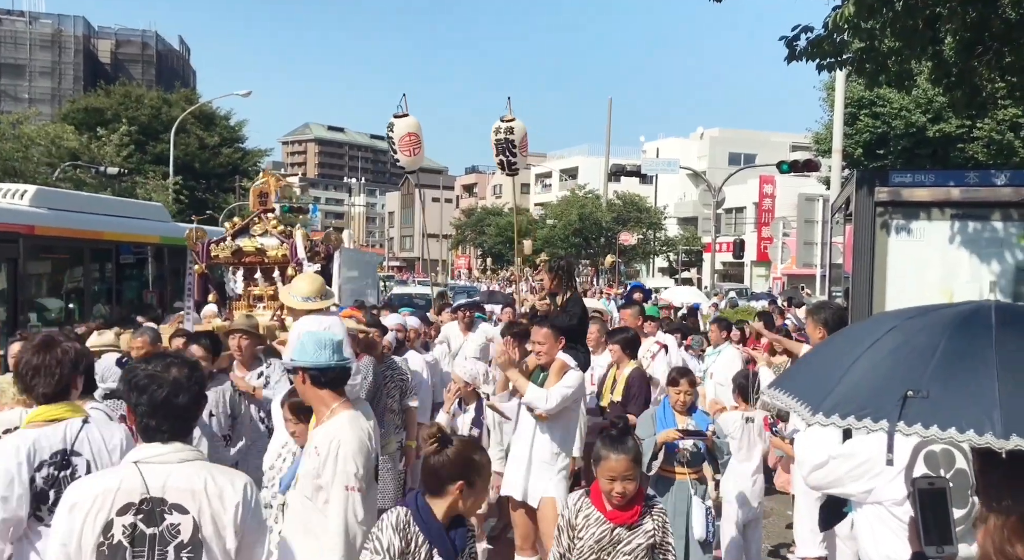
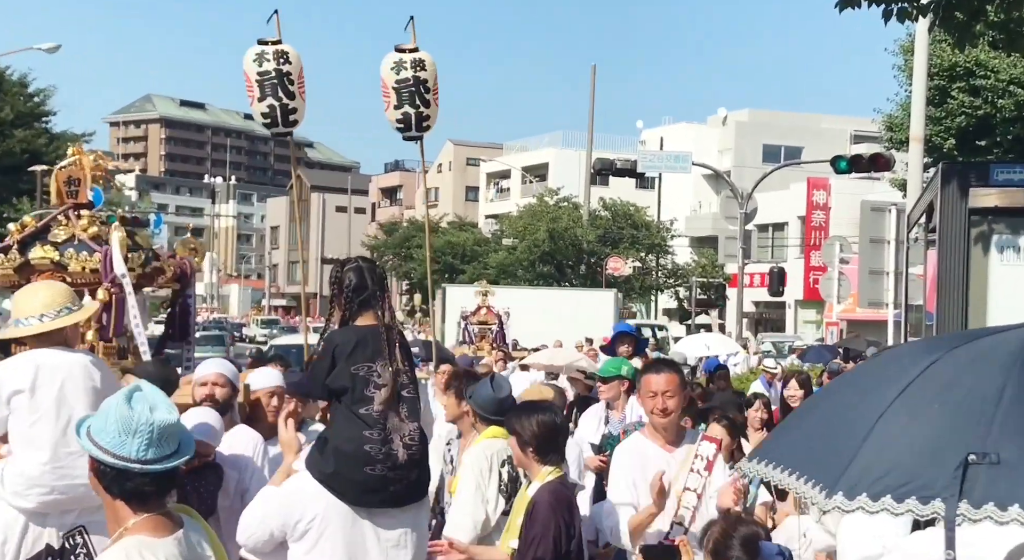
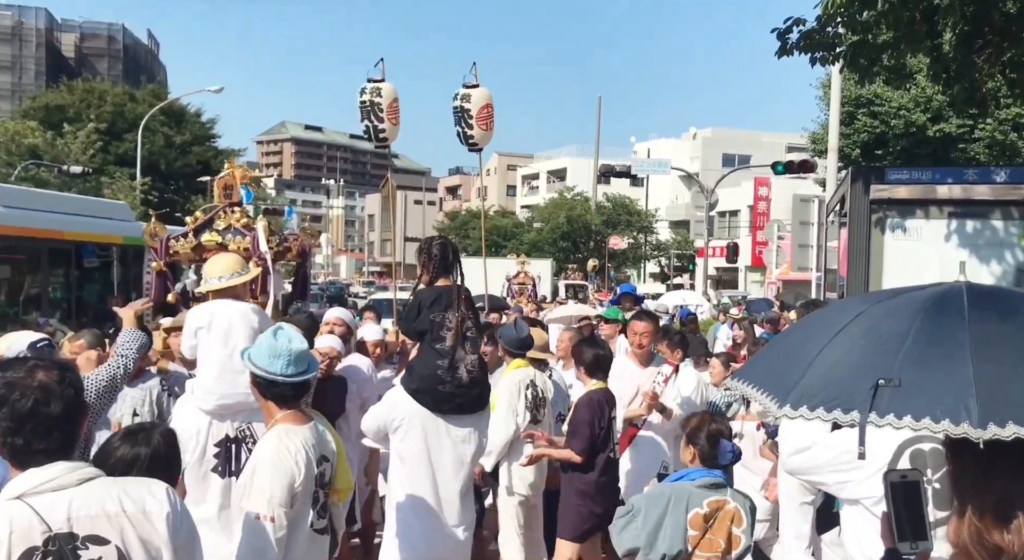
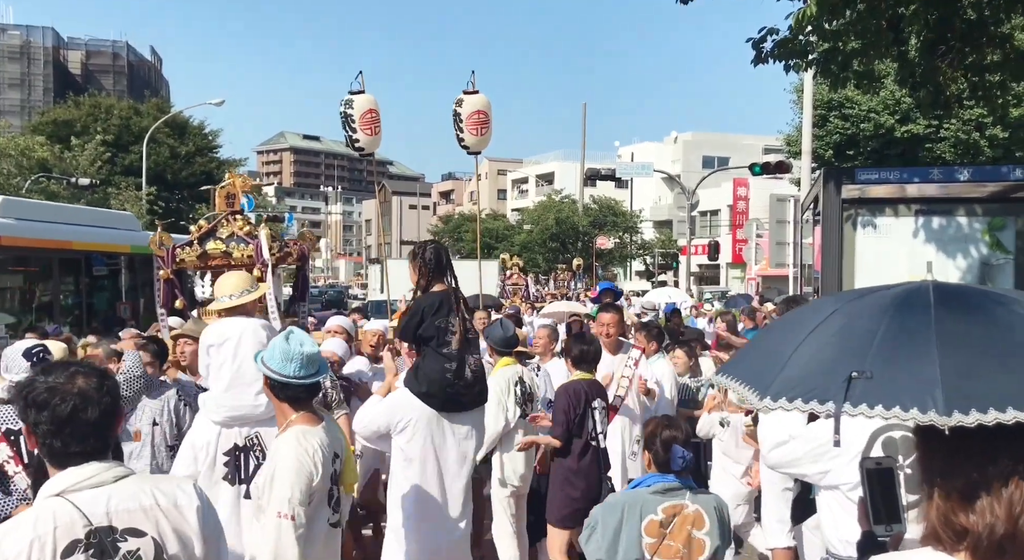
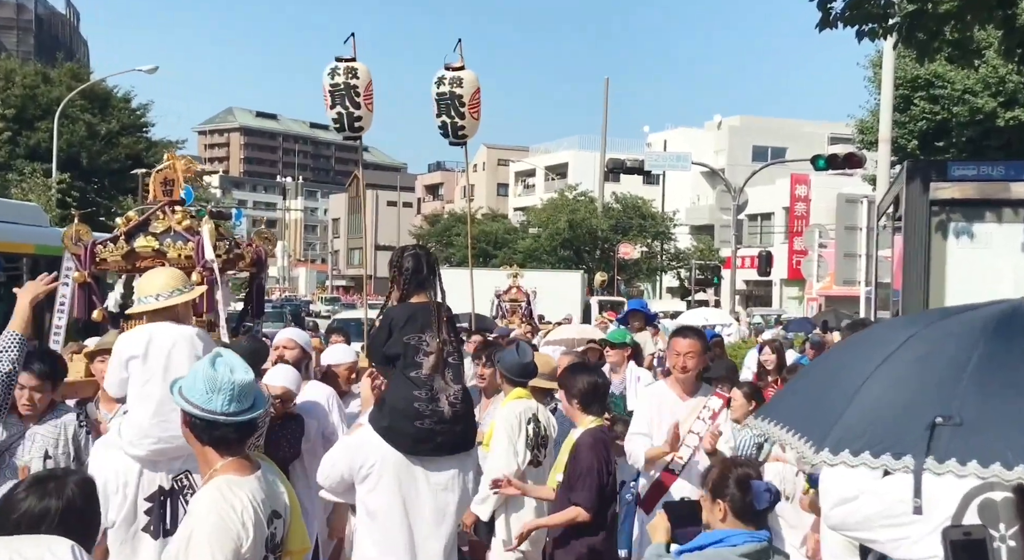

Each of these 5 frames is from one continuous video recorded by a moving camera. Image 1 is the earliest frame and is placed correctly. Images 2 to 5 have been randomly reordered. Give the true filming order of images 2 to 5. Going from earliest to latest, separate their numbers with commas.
4, 3, 5, 2
